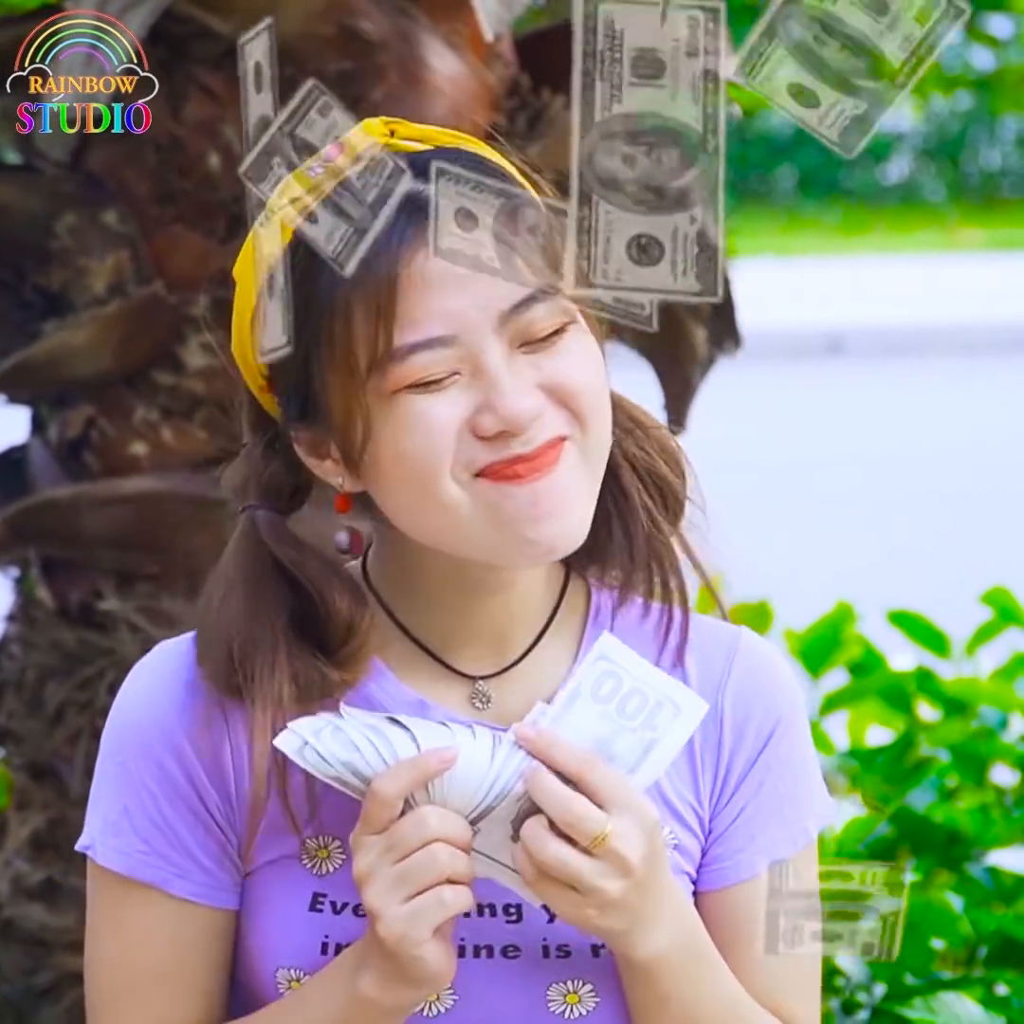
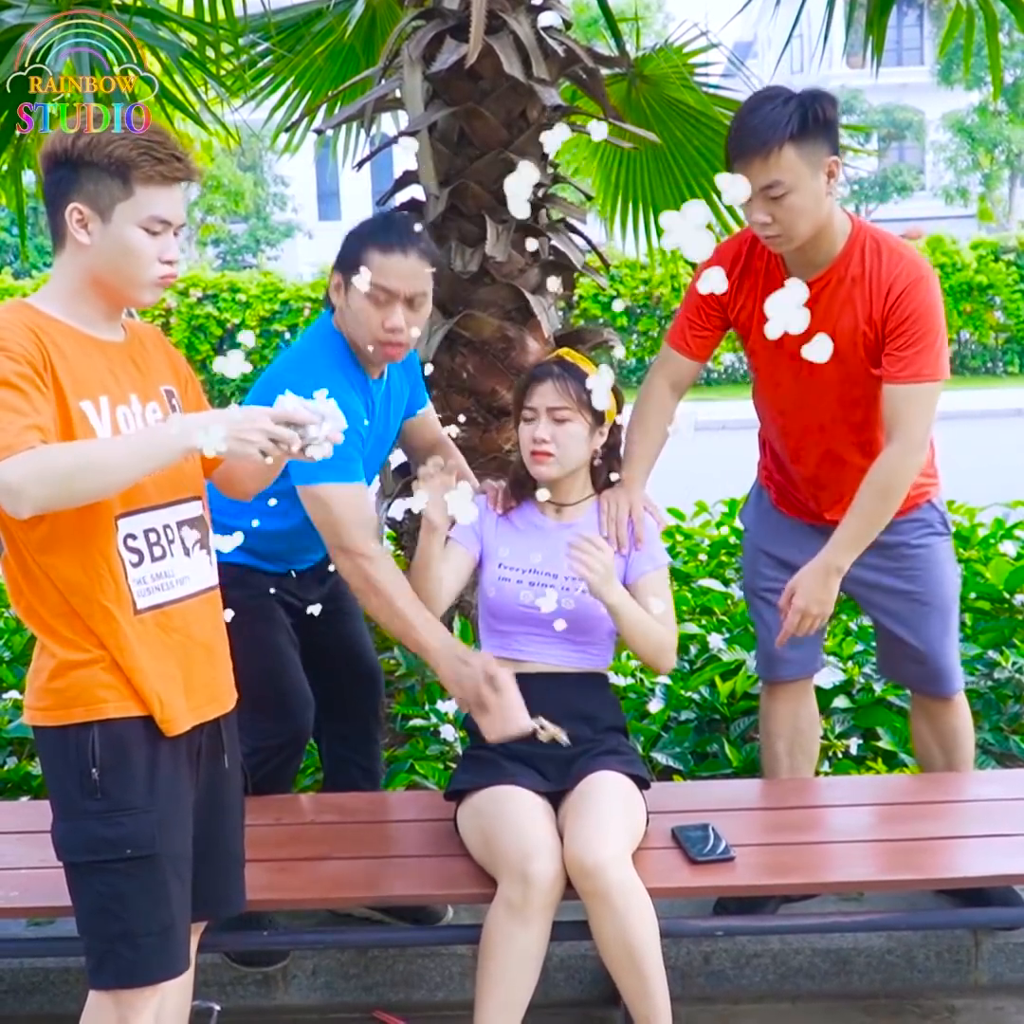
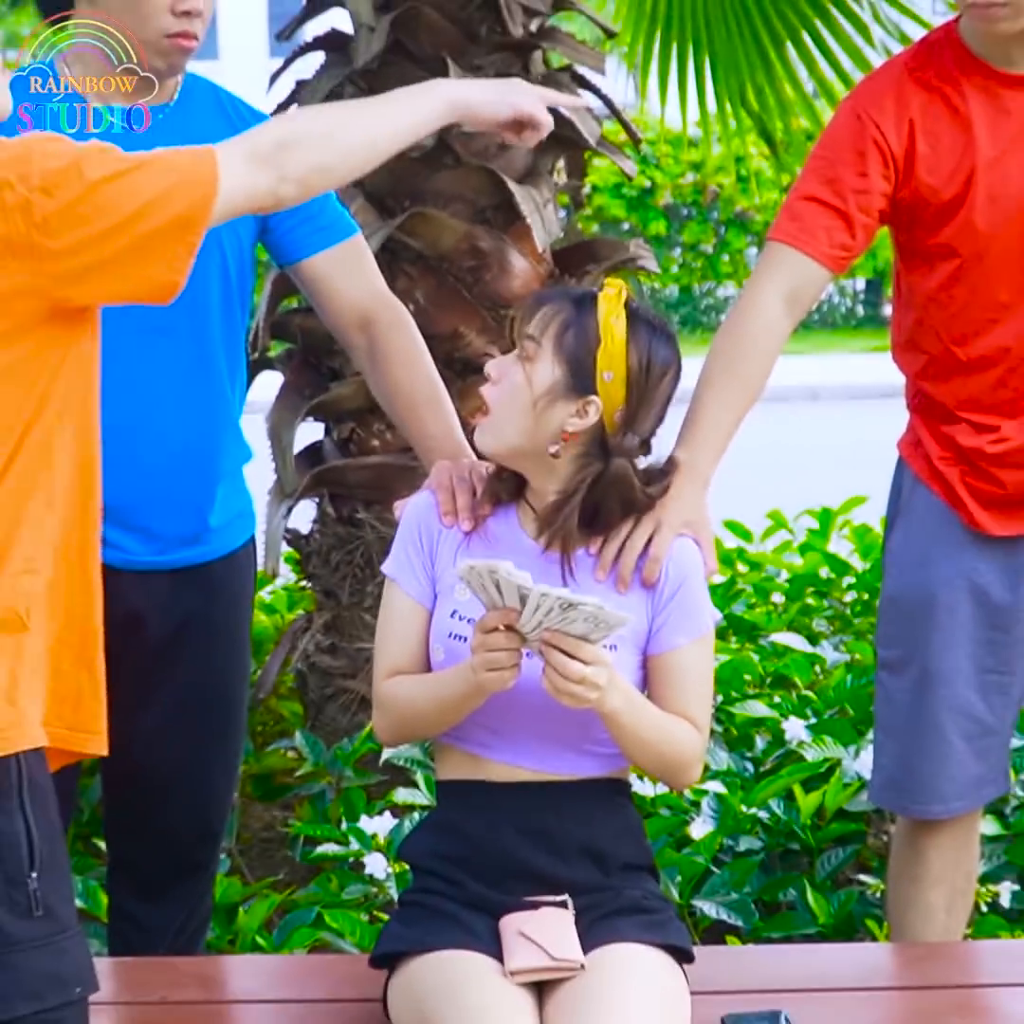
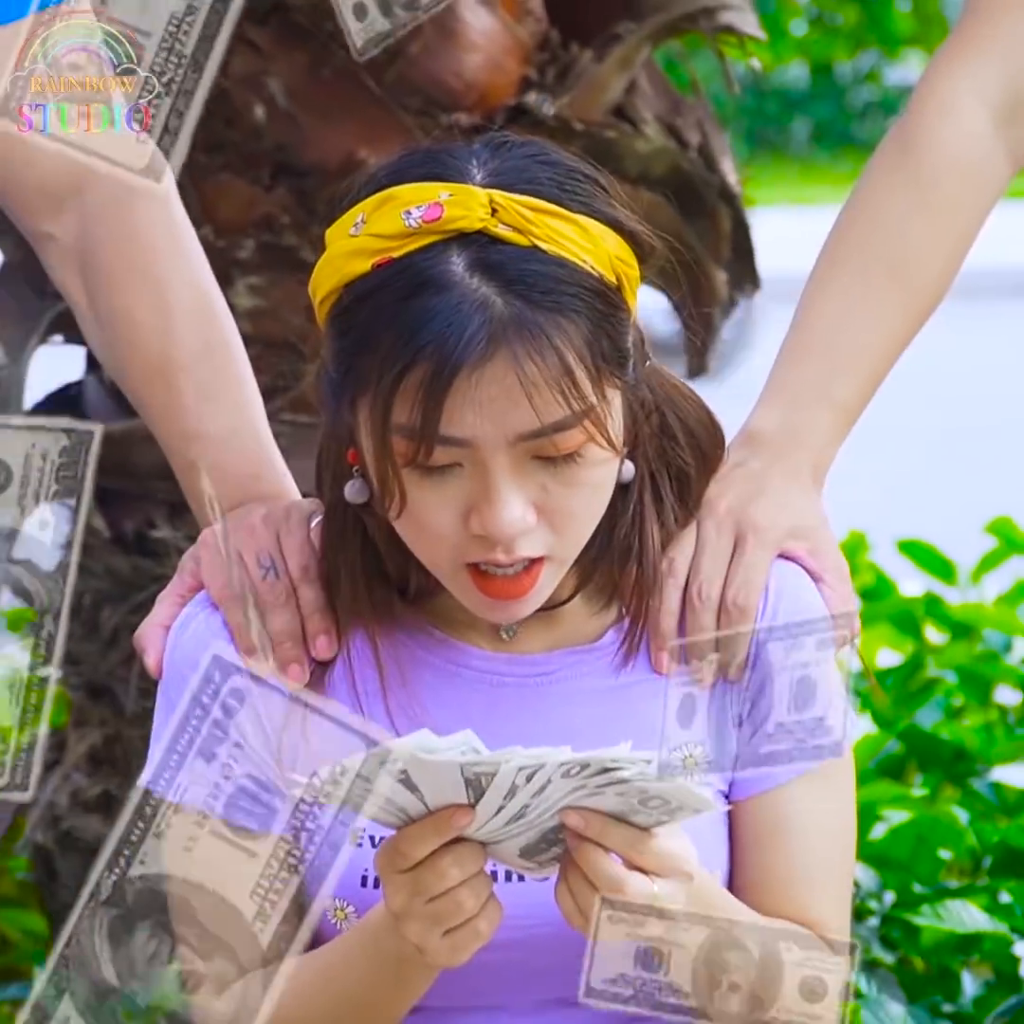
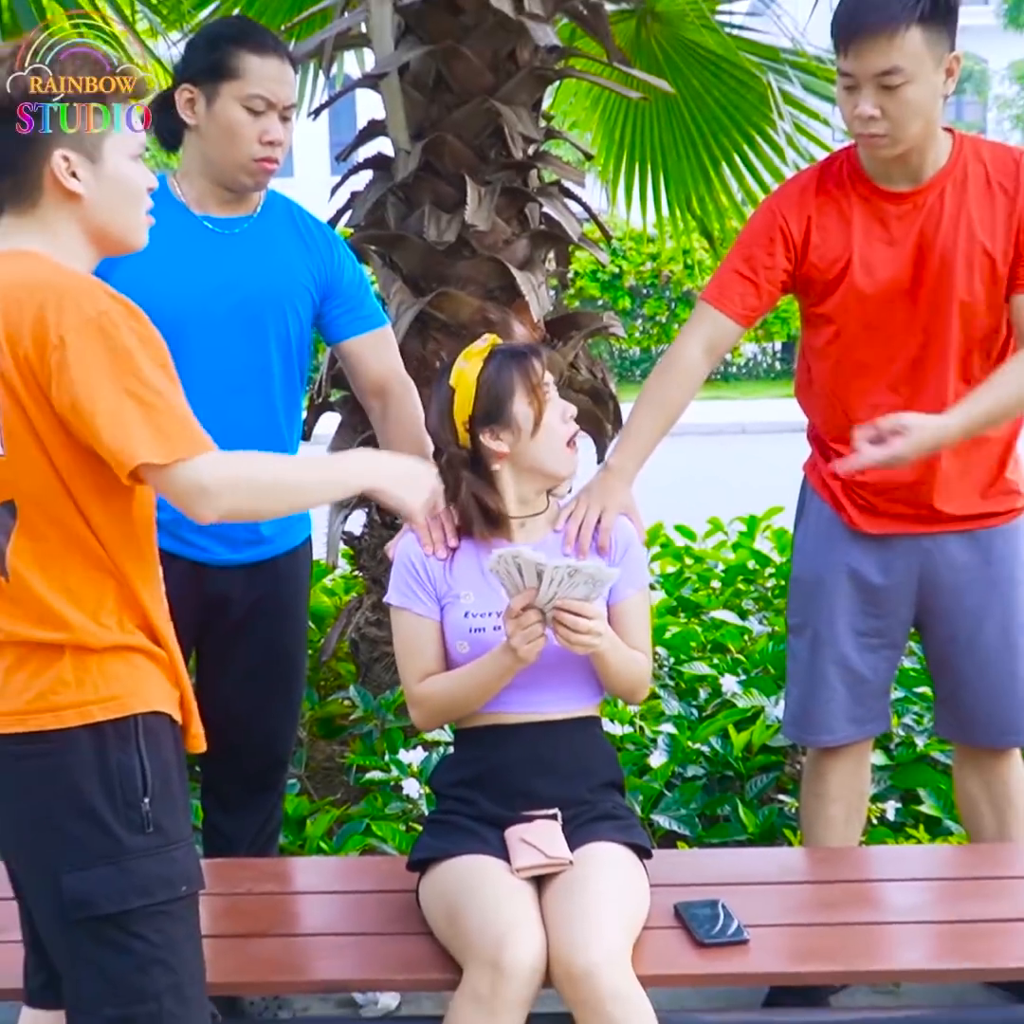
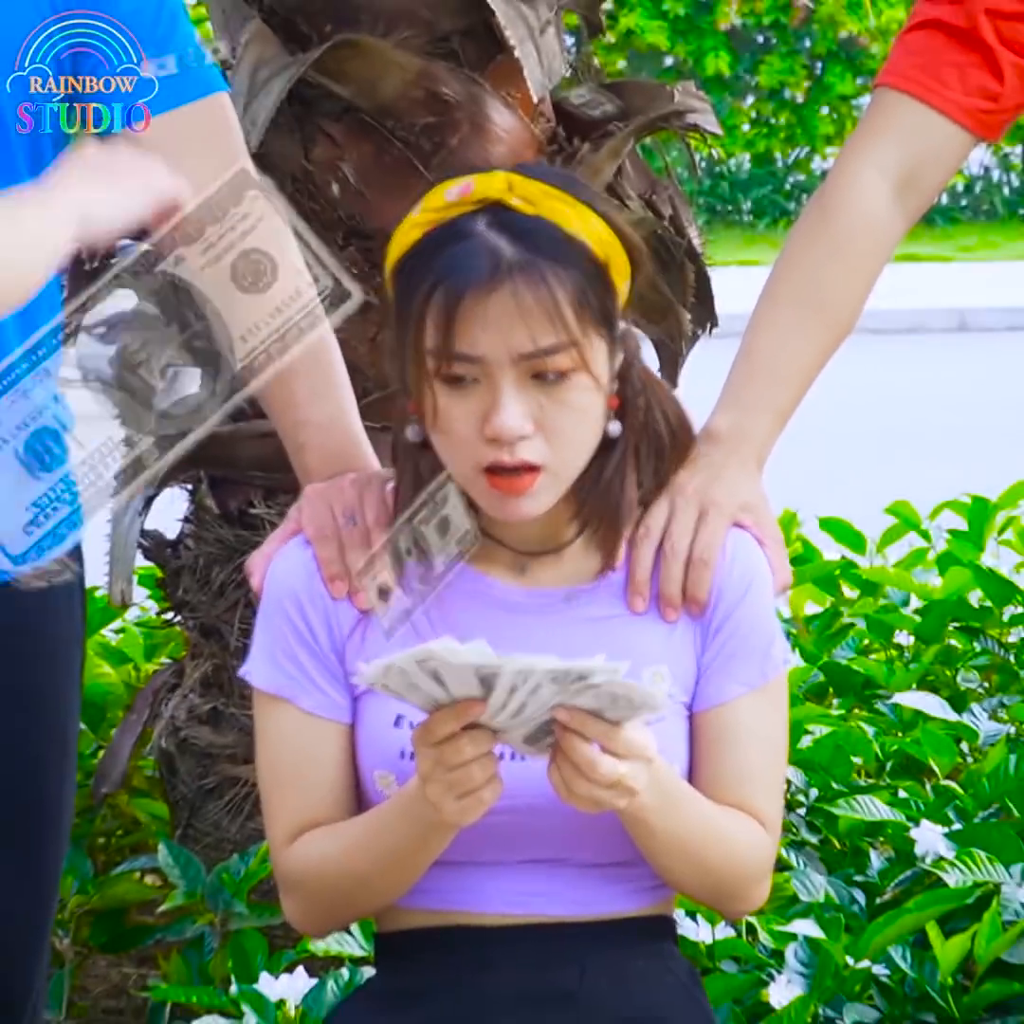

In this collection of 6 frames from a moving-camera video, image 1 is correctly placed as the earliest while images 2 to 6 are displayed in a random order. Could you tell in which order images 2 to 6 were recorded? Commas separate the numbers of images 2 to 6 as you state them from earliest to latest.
4, 6, 3, 5, 2
